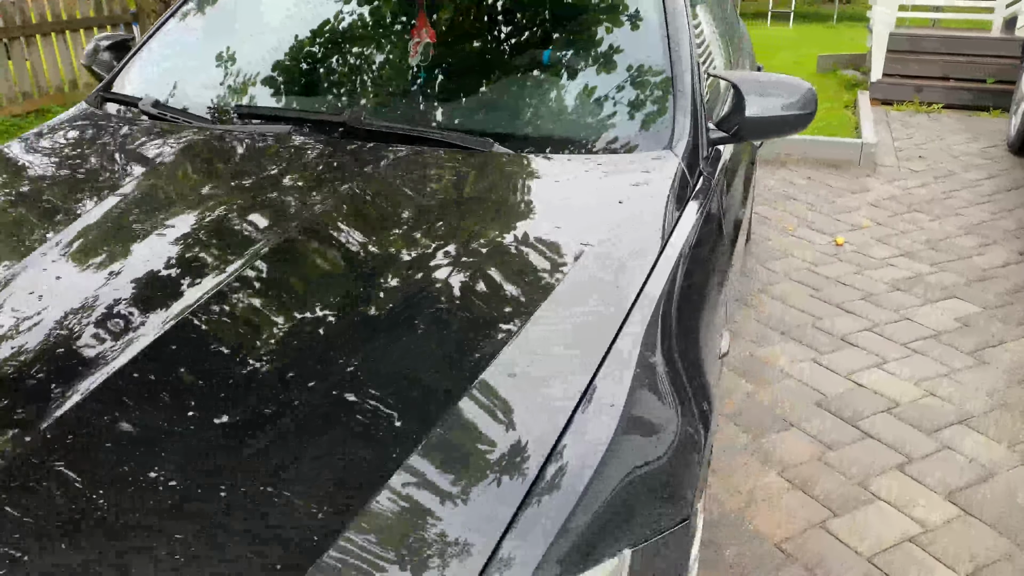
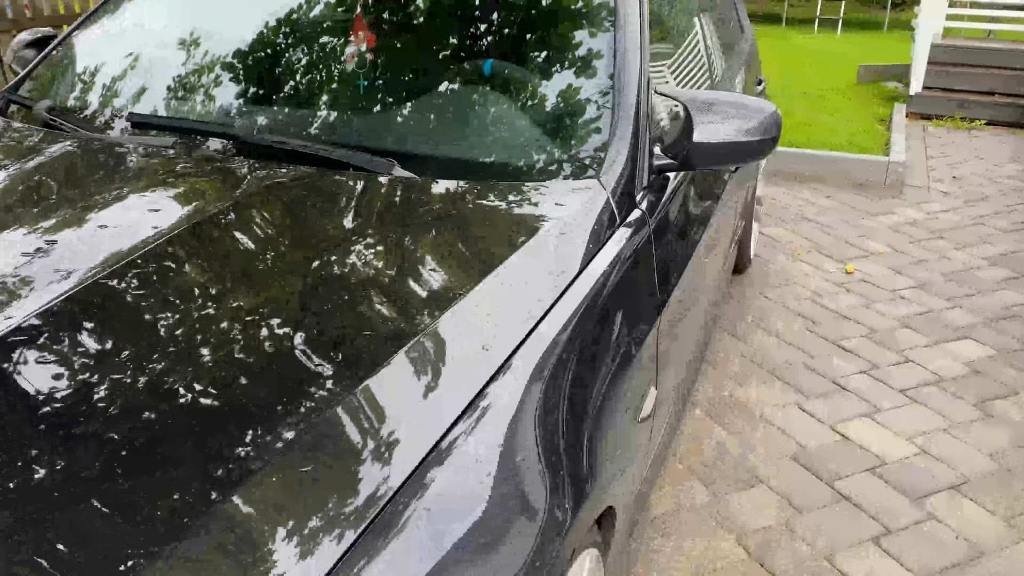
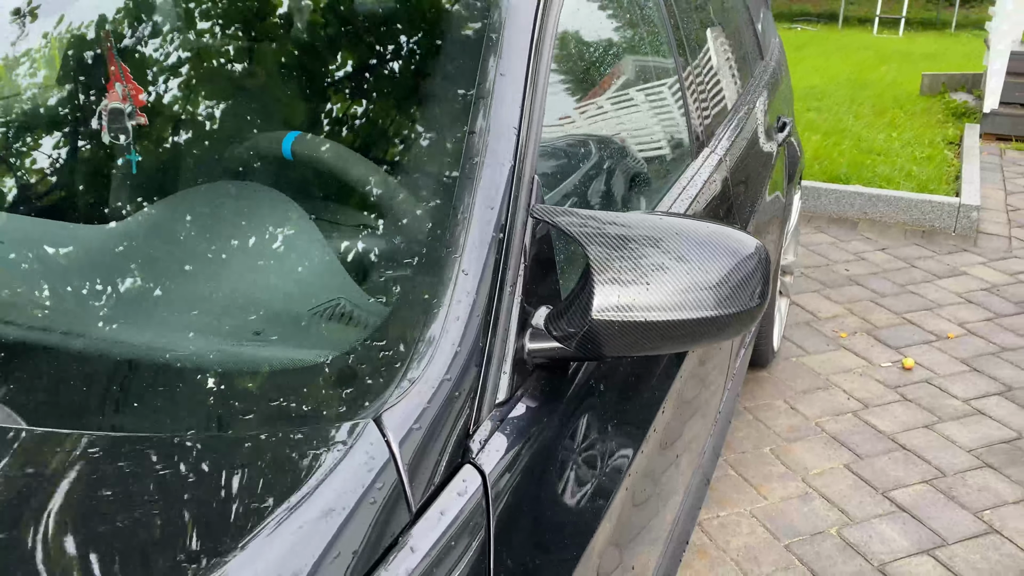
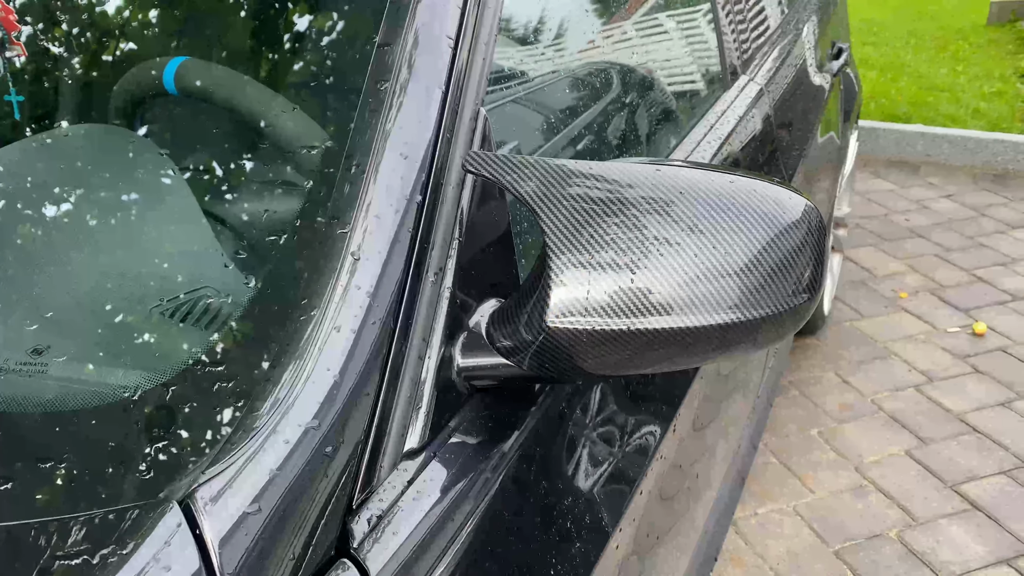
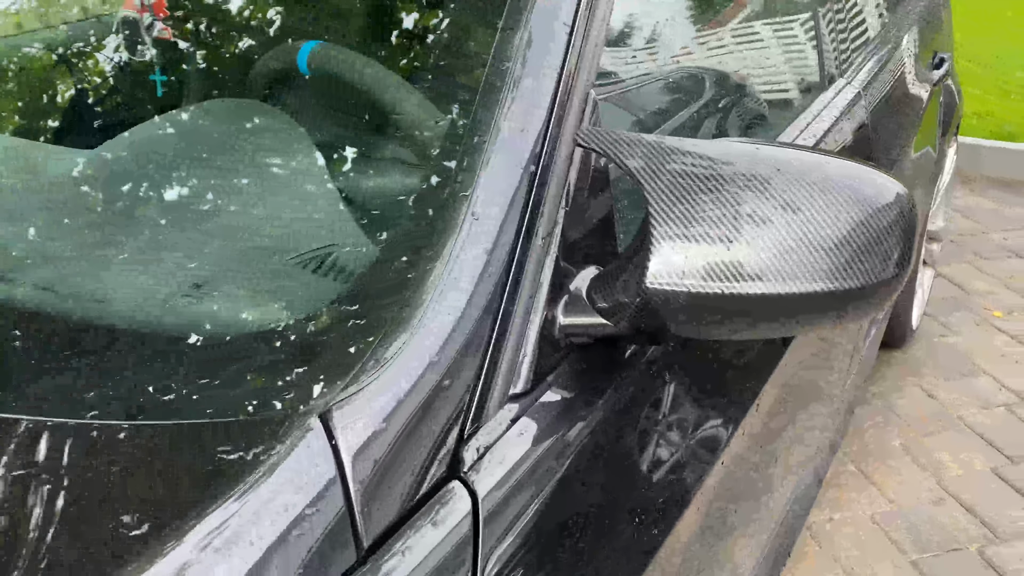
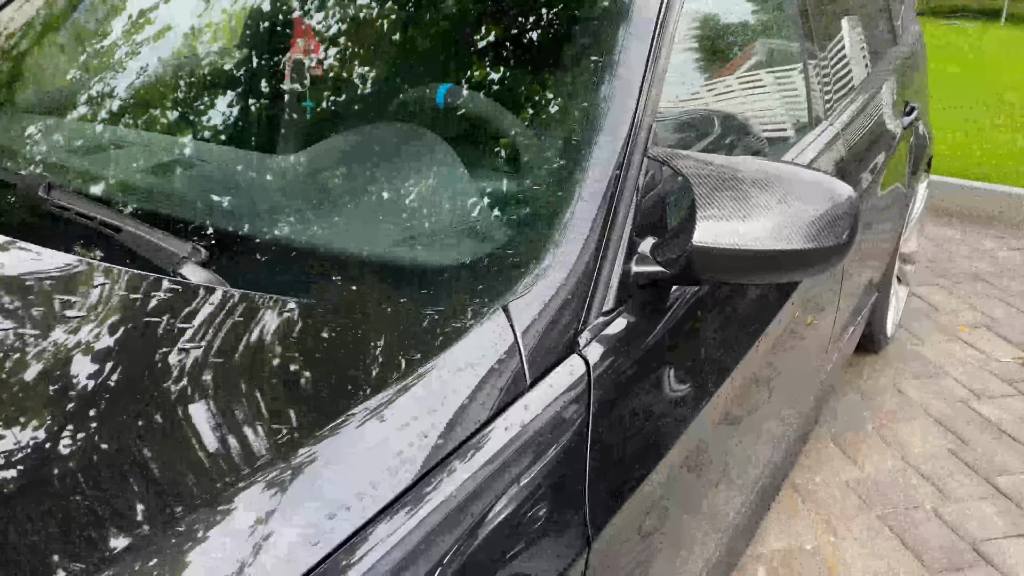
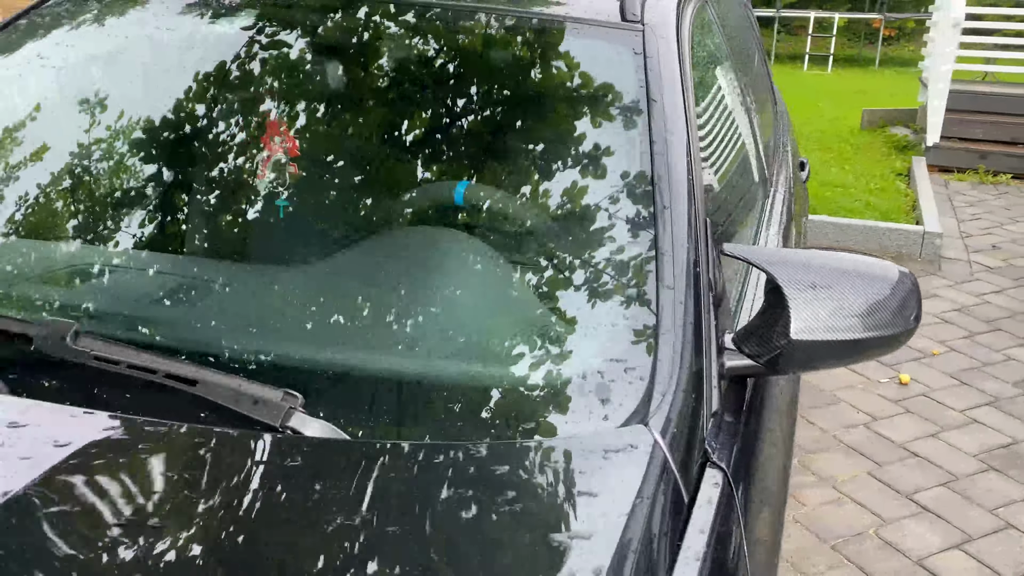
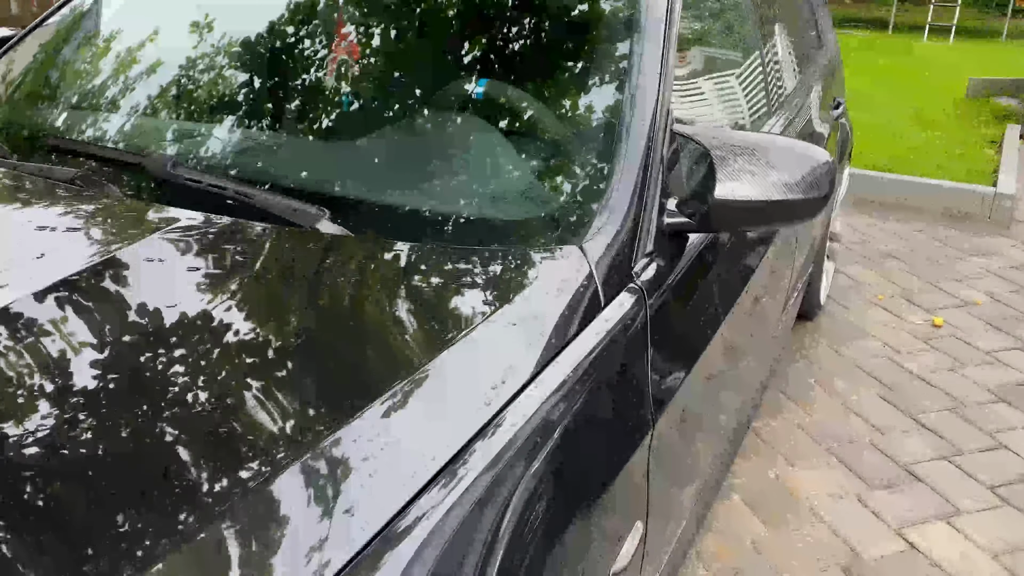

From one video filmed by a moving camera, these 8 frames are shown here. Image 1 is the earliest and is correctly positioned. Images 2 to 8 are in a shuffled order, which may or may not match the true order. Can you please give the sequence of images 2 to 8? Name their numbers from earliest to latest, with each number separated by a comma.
2, 8, 6, 5, 4, 3, 7
